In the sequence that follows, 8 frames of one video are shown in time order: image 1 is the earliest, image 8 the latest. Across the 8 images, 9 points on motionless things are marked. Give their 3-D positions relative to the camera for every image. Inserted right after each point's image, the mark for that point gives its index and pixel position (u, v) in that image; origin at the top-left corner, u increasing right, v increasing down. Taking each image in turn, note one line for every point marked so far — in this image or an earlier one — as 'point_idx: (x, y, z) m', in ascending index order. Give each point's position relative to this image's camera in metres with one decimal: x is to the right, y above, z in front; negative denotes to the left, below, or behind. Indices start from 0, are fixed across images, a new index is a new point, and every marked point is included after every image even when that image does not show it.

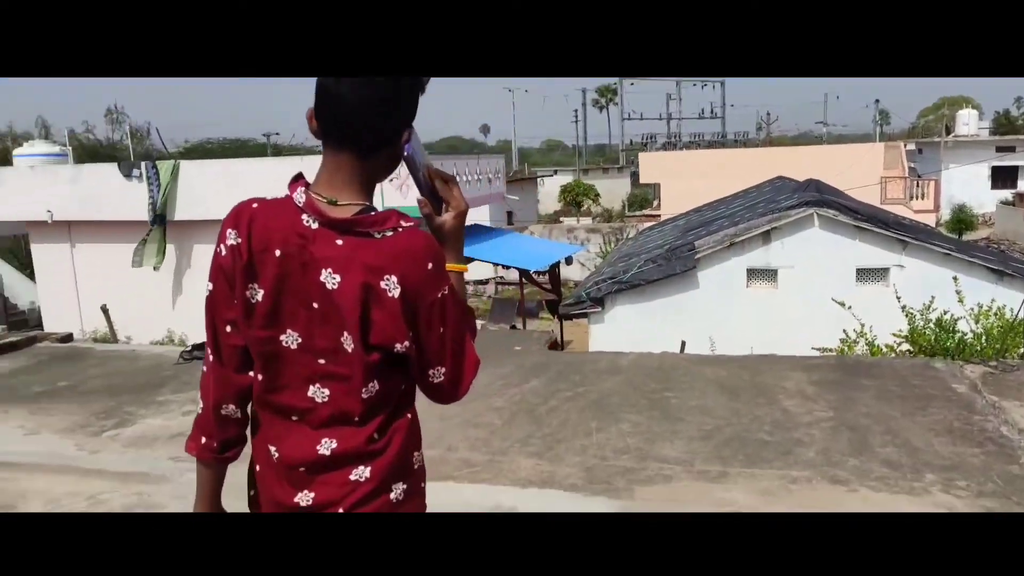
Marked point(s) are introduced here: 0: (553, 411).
0: (+0.3, -1.1, +6.4) m
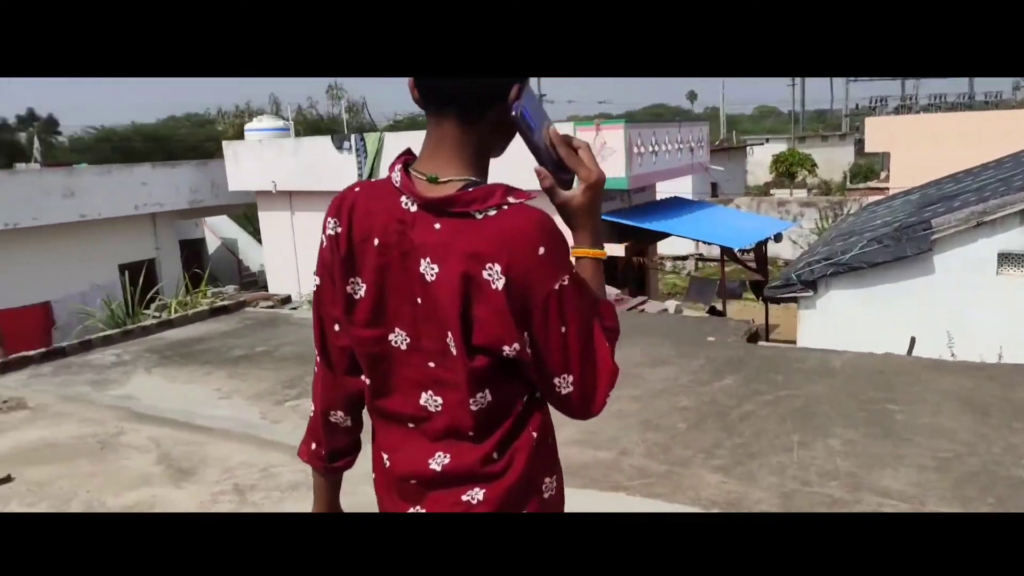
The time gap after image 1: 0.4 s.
0: (+1.7, -1.0, +5.6) m
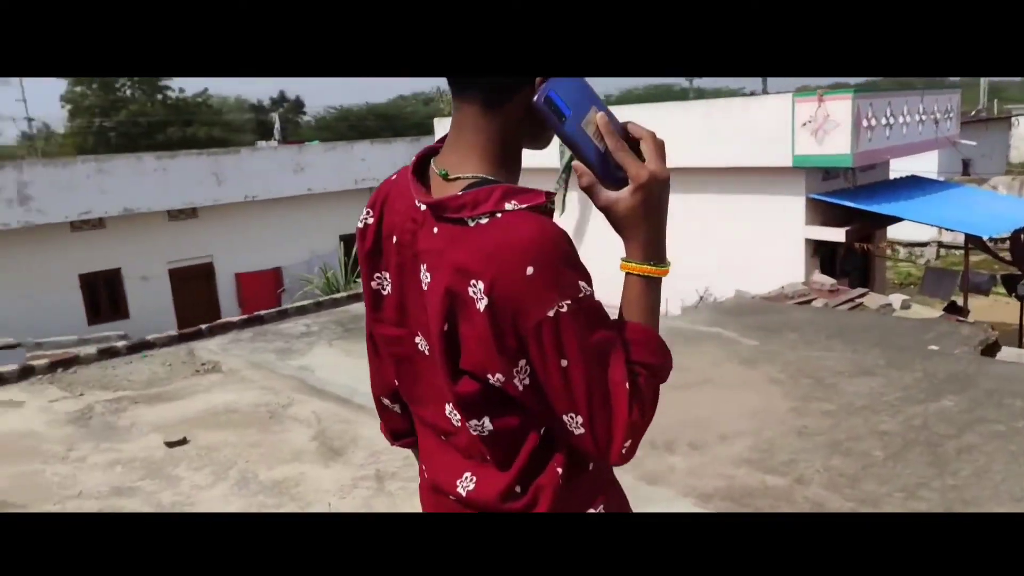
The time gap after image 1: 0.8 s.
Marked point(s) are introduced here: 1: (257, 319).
0: (+2.8, -1.0, +4.6) m
1: (-2.3, -0.2, +7.6) m
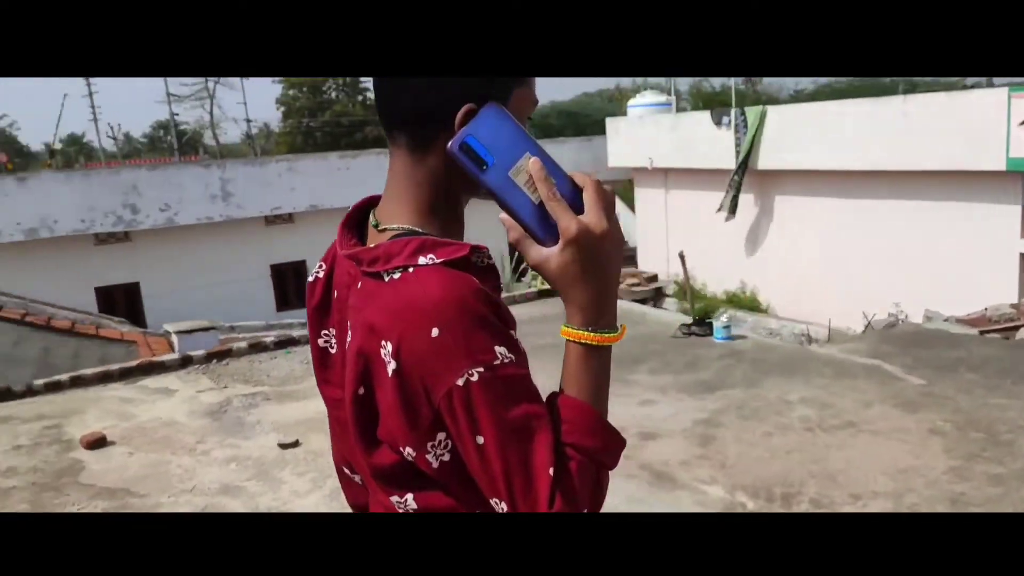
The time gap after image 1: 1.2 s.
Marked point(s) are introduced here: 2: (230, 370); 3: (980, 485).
0: (+3.2, -1.3, +3.6) m
1: (-0.9, -0.3, +7.8) m
2: (-2.5, -0.7, +6.8) m
3: (+2.8, -1.2, +4.4) m
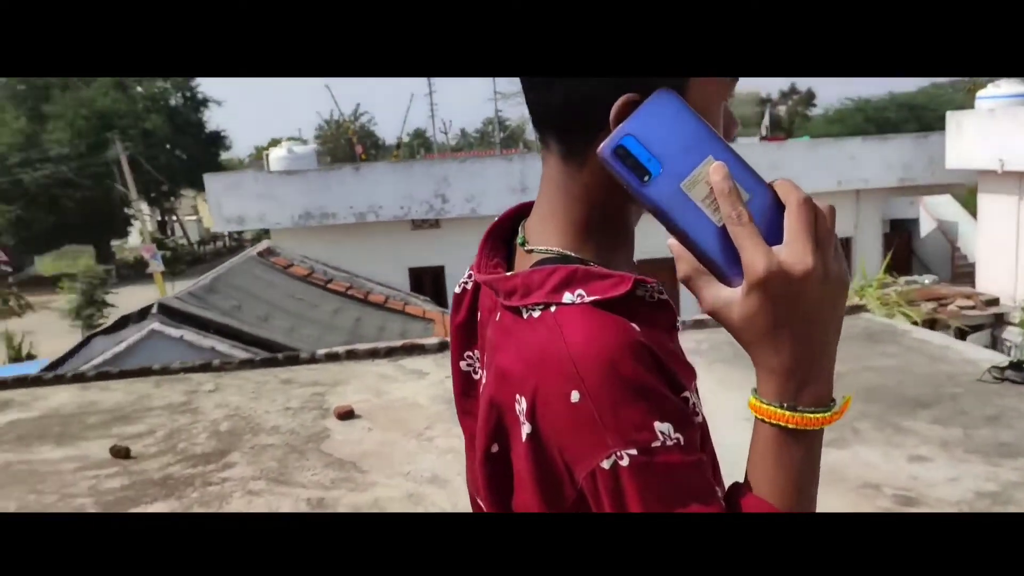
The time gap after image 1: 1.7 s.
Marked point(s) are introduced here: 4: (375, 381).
0: (+3.7, -1.7, +2.0) m
1: (+1.6, -0.4, +7.4) m
2: (-0.3, -0.7, +7.1) m
3: (+3.6, -1.5, +2.9) m
4: (-1.2, -0.8, +6.5) m
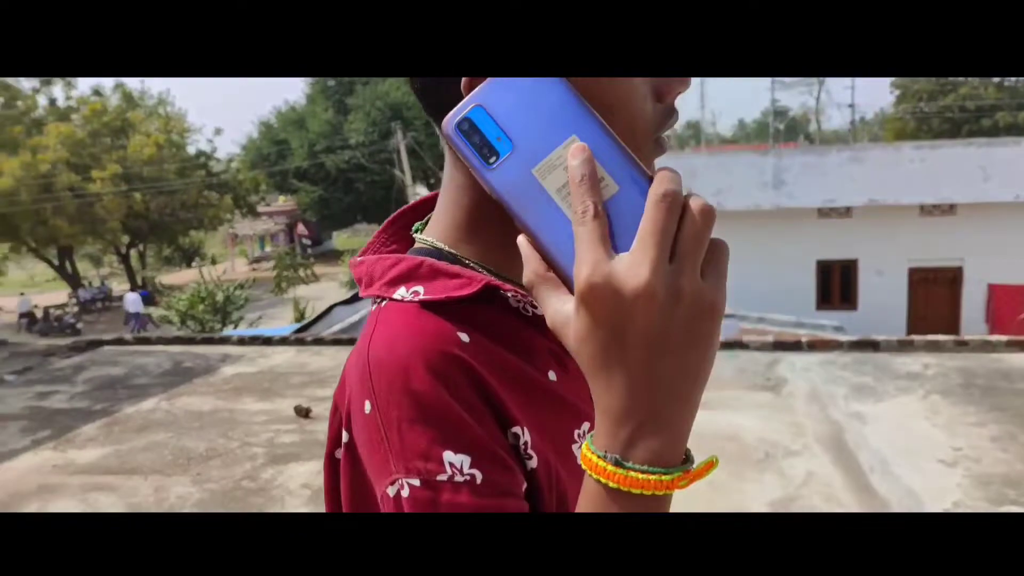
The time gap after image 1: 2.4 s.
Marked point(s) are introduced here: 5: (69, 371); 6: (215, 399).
0: (+3.5, -1.9, +0.7) m
1: (+3.3, -0.5, +6.5) m
2: (+1.4, -0.6, +6.8) m
3: (+3.7, -1.8, +1.6) m
4: (+0.4, -0.7, +6.5) m
5: (-3.9, -0.7, +6.7) m
6: (-2.2, -0.8, +5.6) m
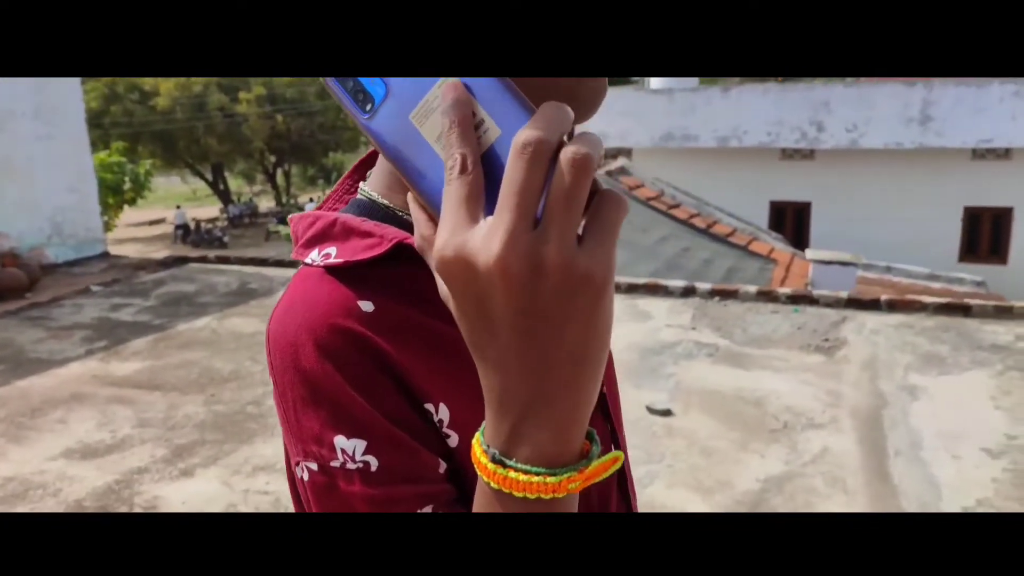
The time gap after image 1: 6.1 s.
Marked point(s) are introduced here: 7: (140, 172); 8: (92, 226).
0: (+2.7, -2.1, +0.1) m
1: (+3.6, -0.2, +5.7) m
2: (+1.8, -0.2, +6.3) m
3: (+3.1, -1.9, +0.9) m
4: (+0.7, -0.2, +6.3) m
5: (-3.5, 0.0, +7.1) m
6: (-2.0, -0.3, +5.8) m
7: (-7.7, +2.4, +15.6) m
8: (-5.0, +0.7, +9.0) m
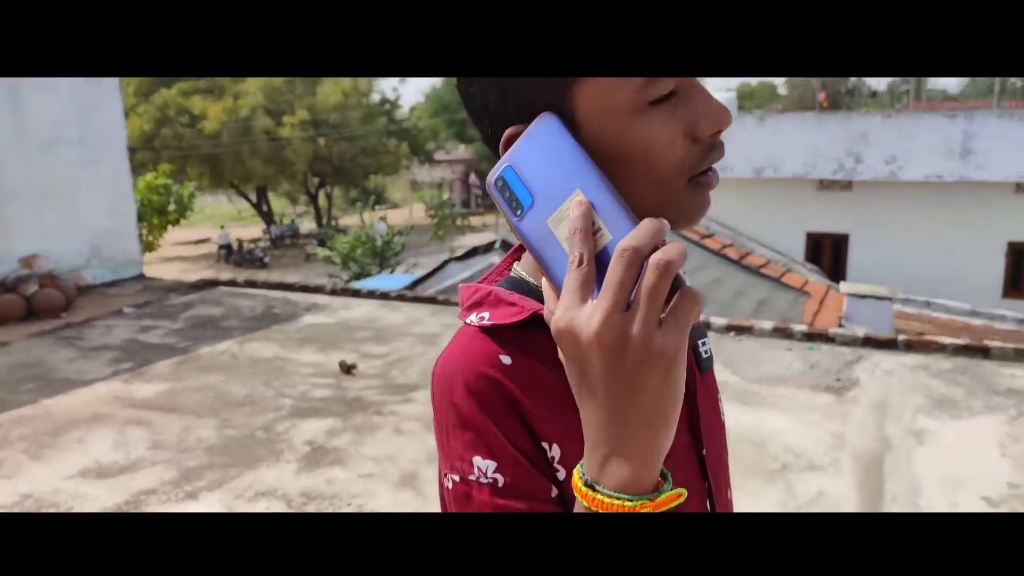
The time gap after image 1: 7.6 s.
0: (+2.5, -2.2, 0.0) m
1: (+3.7, -0.5, +5.6) m
2: (+1.9, -0.5, +6.3) m
3: (+2.9, -2.0, +0.8) m
4: (+0.9, -0.5, +6.3) m
5: (-3.3, -0.2, +7.4) m
6: (-1.9, -0.5, +6.0) m
7: (-7.0, +2.0, +16.1) m
8: (-4.8, +0.5, +9.3) m
